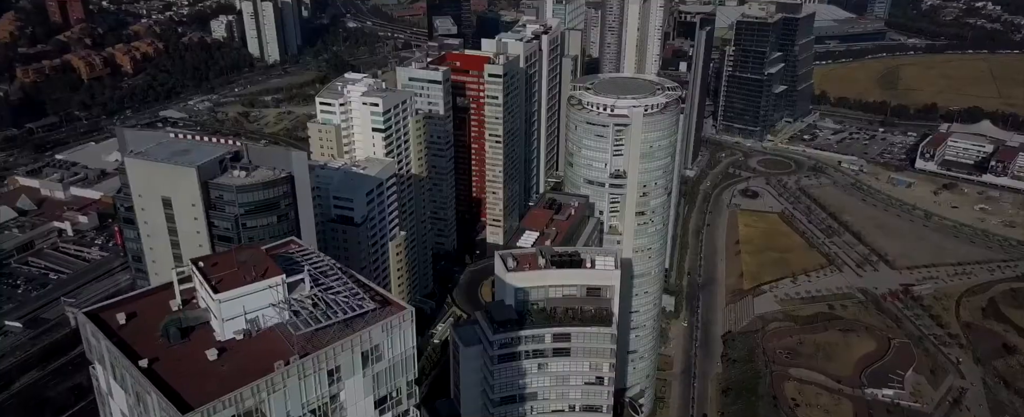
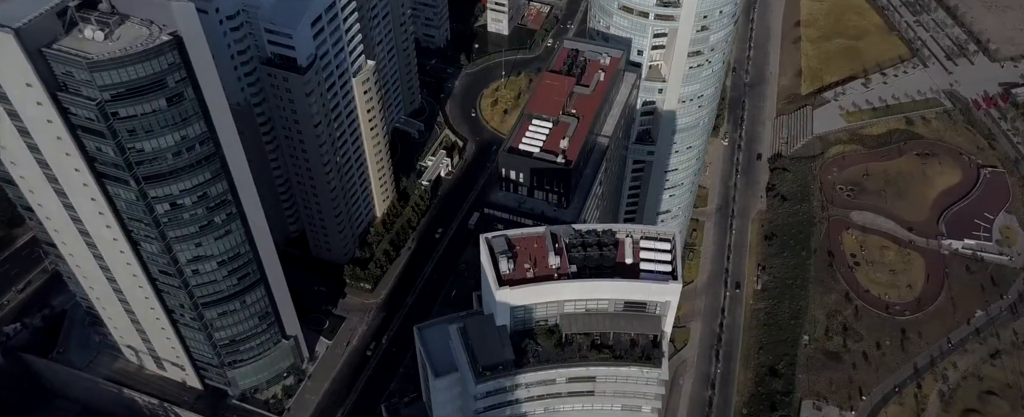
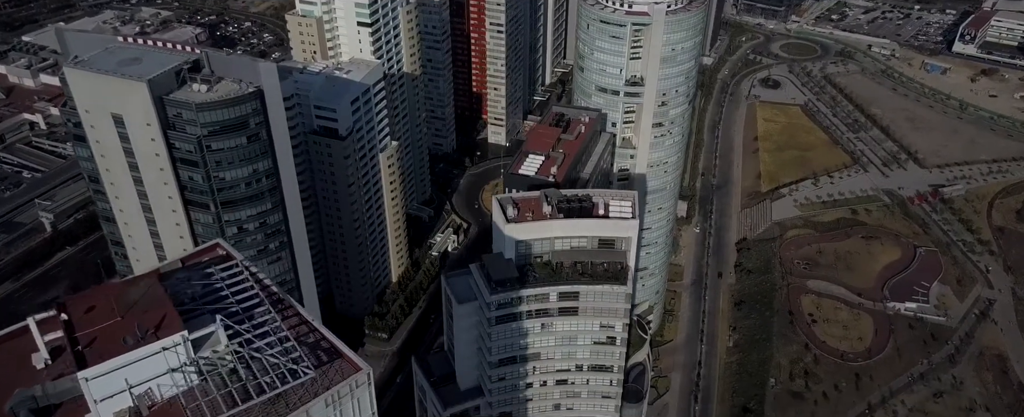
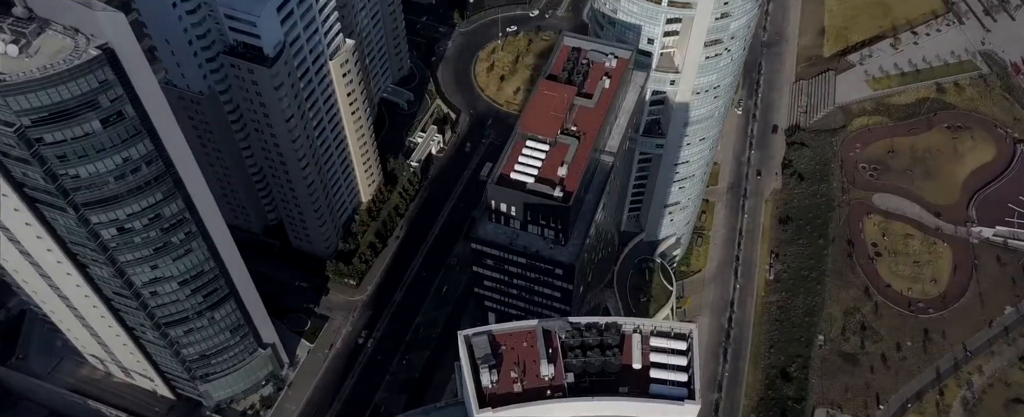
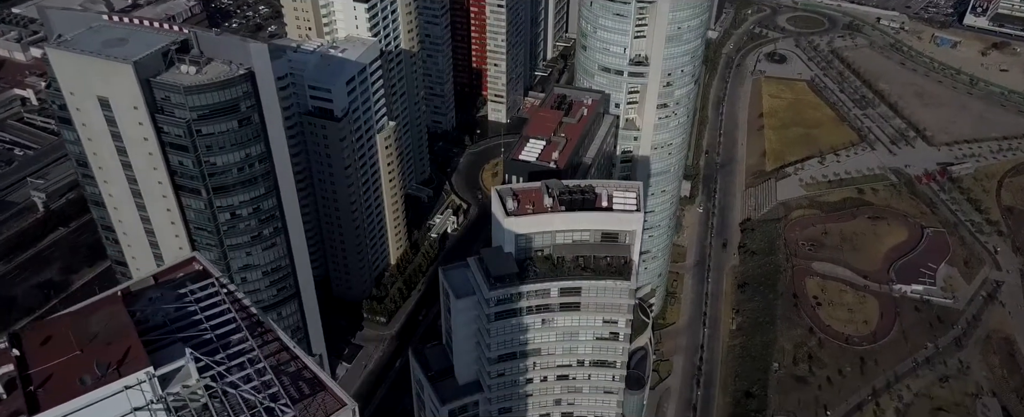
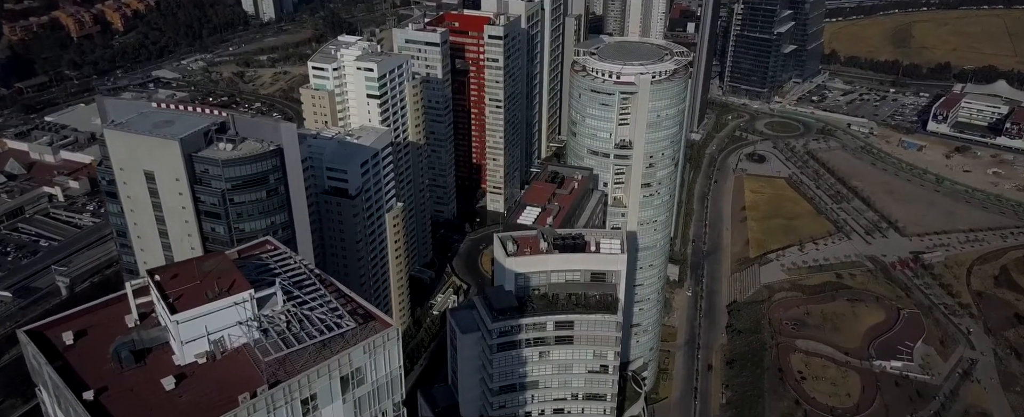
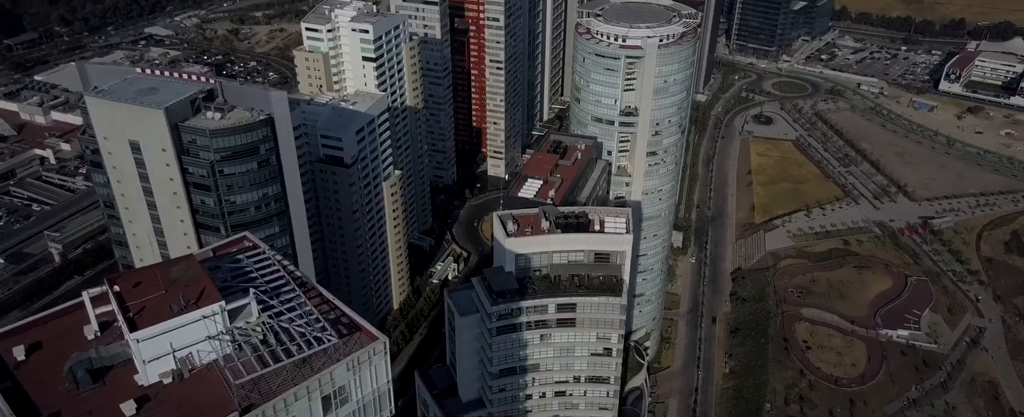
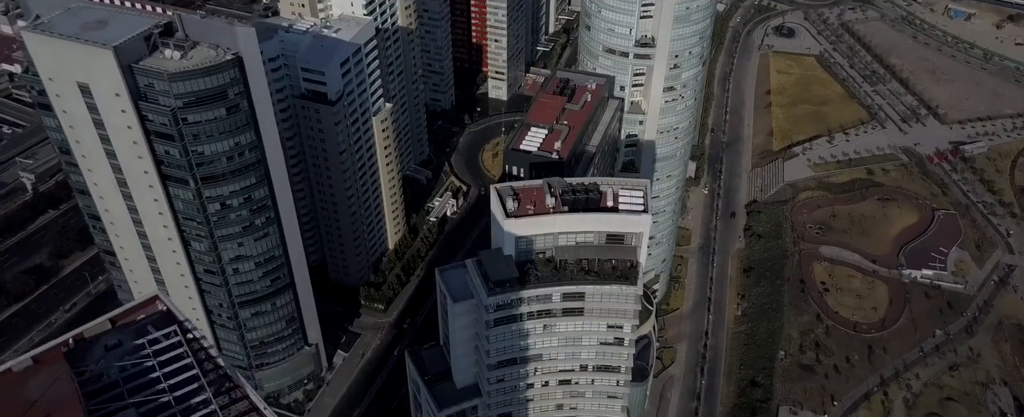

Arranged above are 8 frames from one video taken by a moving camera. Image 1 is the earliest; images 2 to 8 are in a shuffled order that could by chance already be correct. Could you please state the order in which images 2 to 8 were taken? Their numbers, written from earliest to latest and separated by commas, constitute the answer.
6, 7, 3, 5, 8, 2, 4
